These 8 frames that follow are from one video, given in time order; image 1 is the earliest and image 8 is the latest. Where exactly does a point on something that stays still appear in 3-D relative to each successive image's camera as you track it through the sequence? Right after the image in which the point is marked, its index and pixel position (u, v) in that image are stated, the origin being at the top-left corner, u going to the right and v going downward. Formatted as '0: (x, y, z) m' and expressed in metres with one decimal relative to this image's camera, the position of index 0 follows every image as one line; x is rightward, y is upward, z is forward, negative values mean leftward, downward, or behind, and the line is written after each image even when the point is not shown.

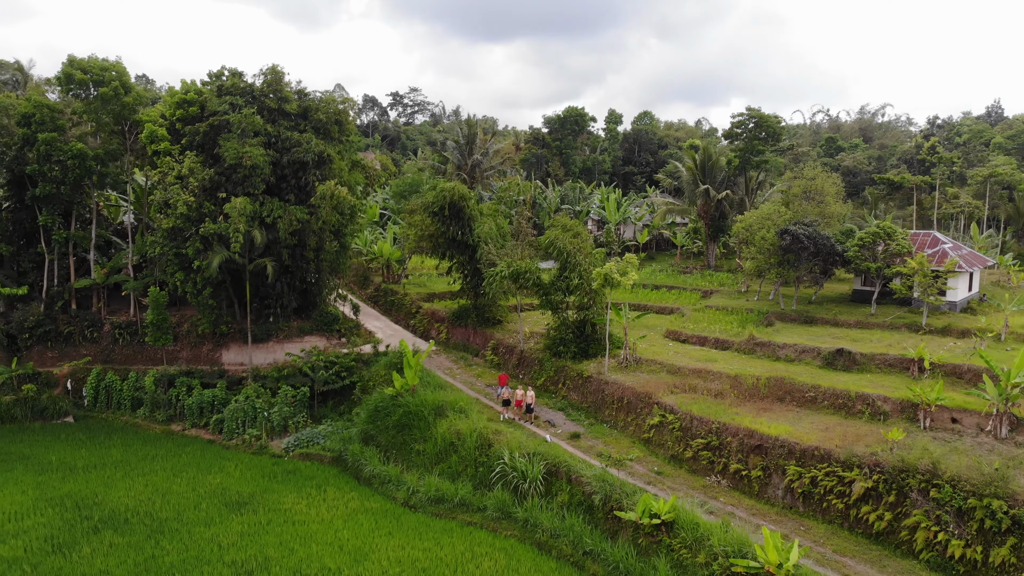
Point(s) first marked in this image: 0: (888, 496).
0: (+4.6, -2.6, +7.3) m
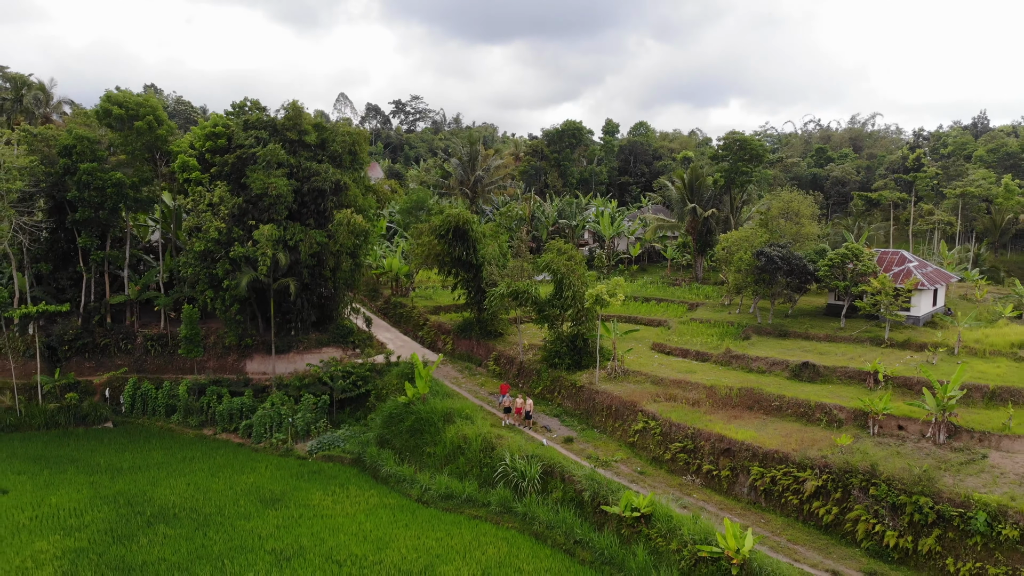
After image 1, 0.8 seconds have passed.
0: (+4.6, -2.9, +8.5) m
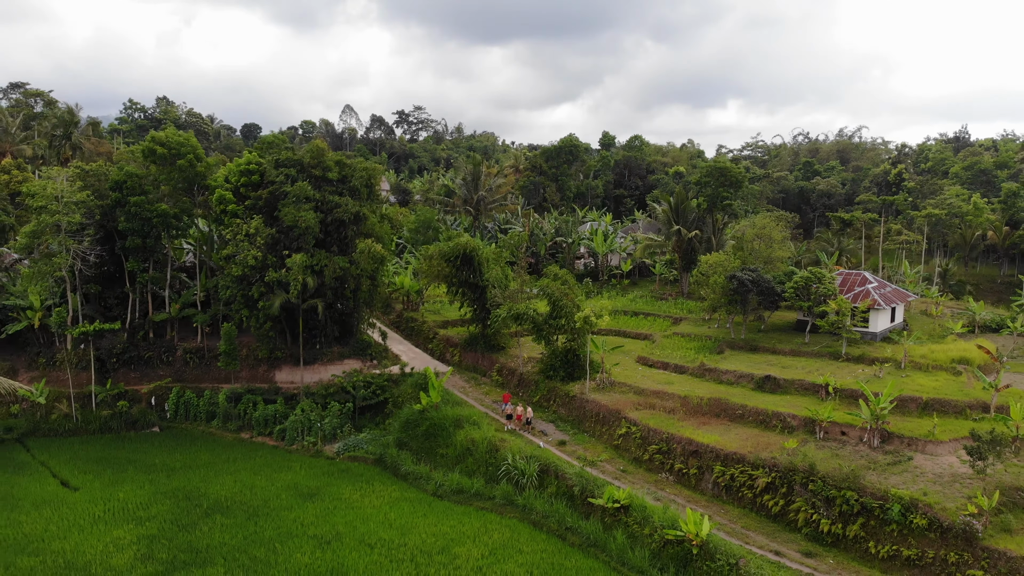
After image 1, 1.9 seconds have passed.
0: (+4.7, -3.5, +10.3) m
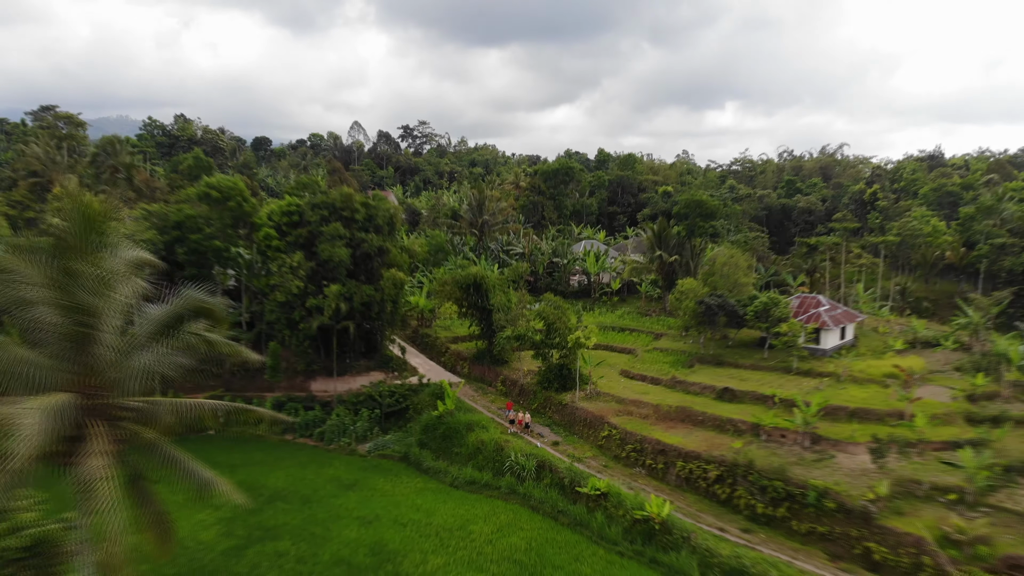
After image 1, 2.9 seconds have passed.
0: (+4.7, -4.2, +13.0) m
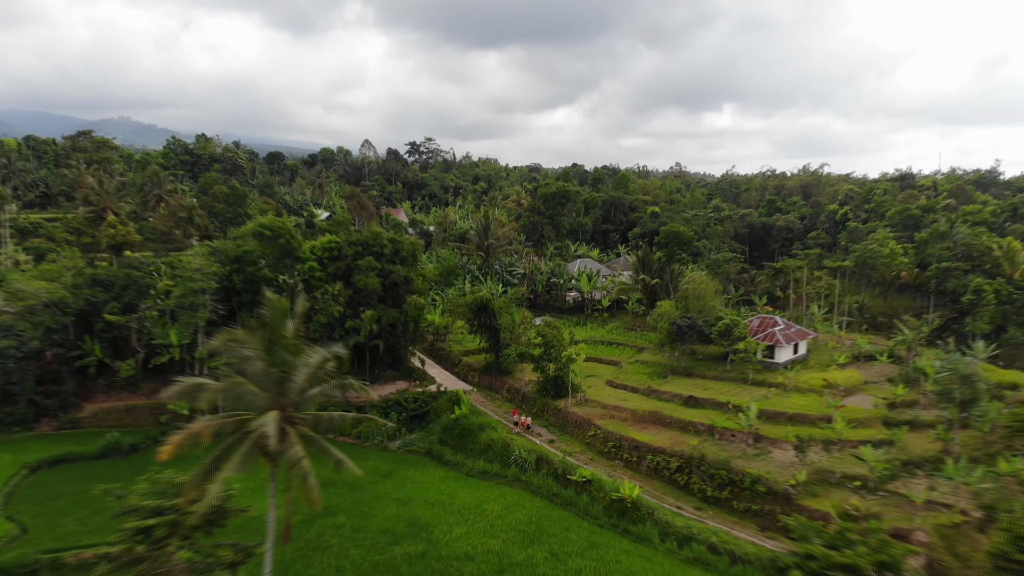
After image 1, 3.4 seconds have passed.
0: (+4.9, -5.1, +16.5) m
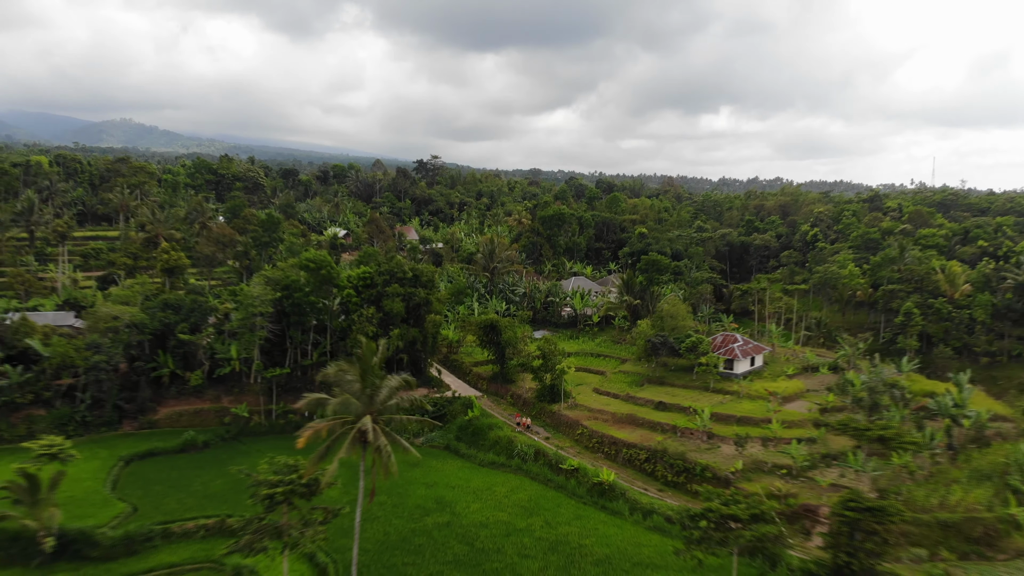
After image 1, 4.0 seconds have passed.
0: (+5.0, -6.1, +21.0) m
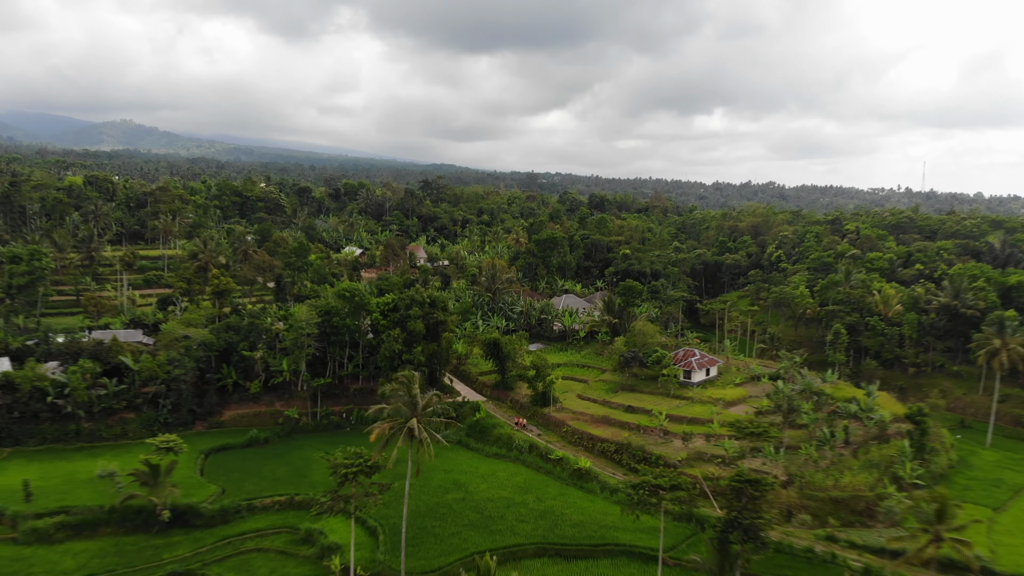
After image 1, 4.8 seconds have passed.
0: (+5.0, -7.5, +27.1) m
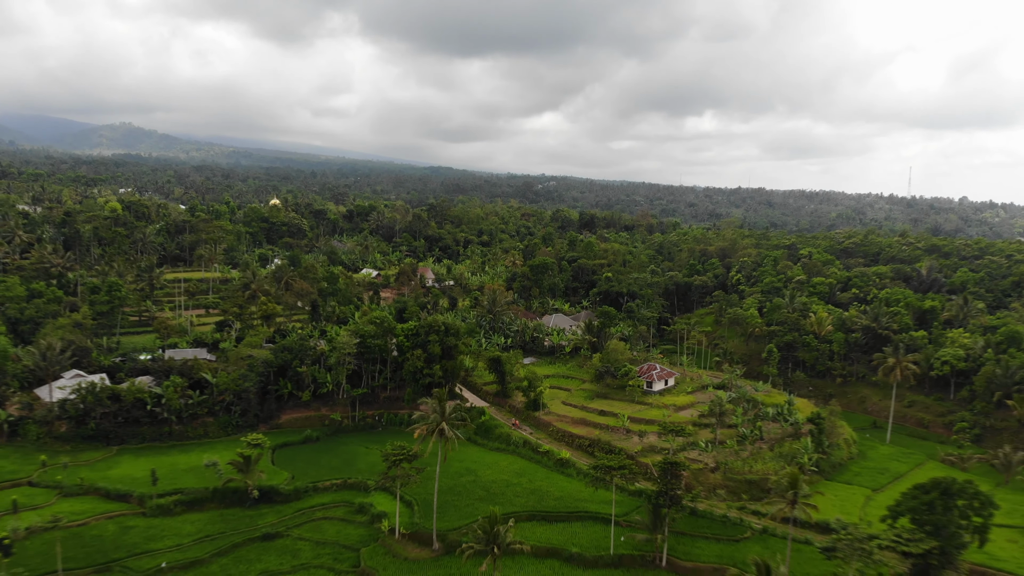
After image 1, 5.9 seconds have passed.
0: (+4.9, -9.5, +35.6) m
